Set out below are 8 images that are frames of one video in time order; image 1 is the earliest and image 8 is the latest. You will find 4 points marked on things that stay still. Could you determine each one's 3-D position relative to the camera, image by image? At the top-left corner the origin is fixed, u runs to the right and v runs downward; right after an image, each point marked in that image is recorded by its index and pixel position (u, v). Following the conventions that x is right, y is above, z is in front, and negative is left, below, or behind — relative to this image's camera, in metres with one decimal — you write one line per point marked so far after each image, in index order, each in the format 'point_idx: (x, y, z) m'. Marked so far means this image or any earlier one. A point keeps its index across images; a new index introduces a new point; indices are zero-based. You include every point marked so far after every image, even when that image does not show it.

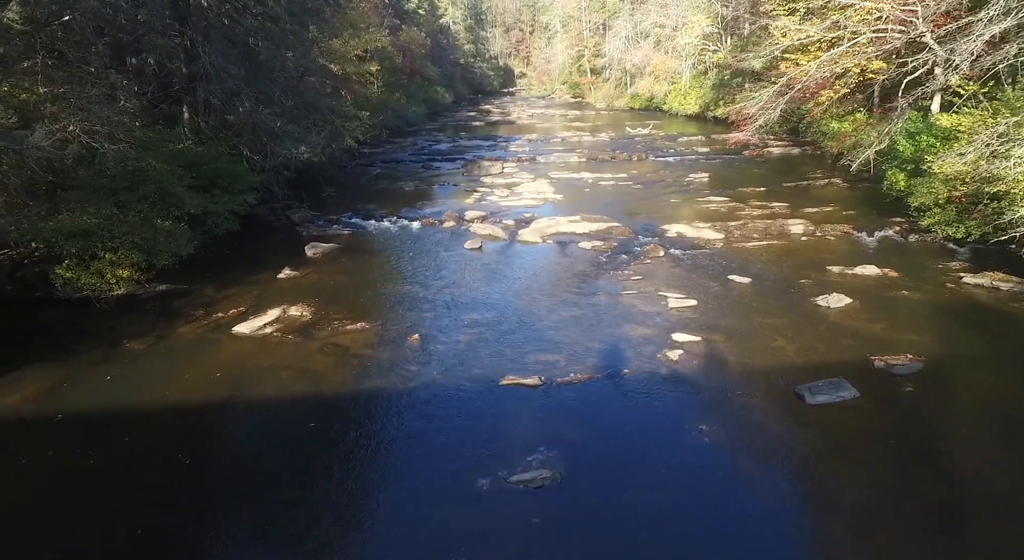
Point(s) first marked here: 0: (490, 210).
0: (-0.7, +2.0, +19.4) m
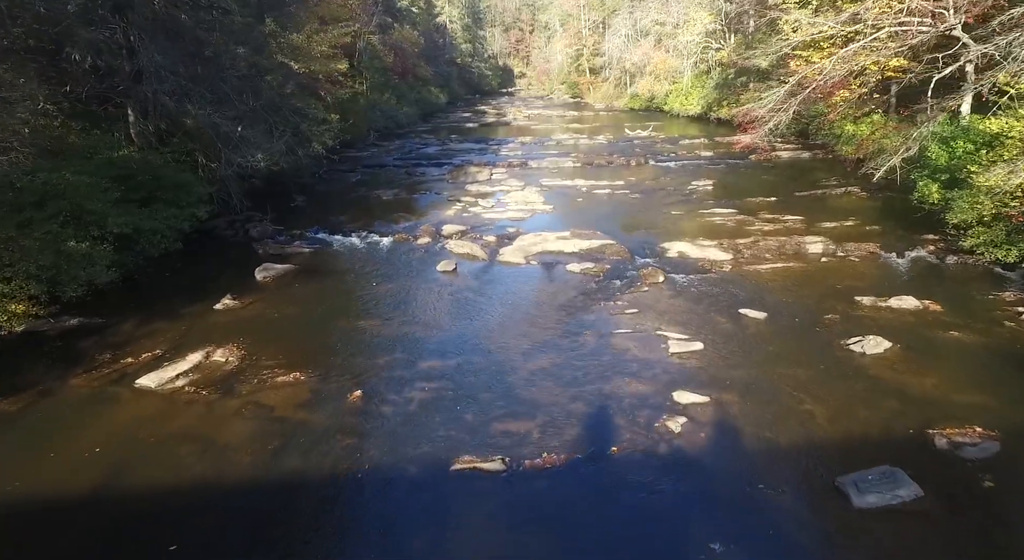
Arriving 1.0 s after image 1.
0: (-1.1, +1.5, +17.5) m
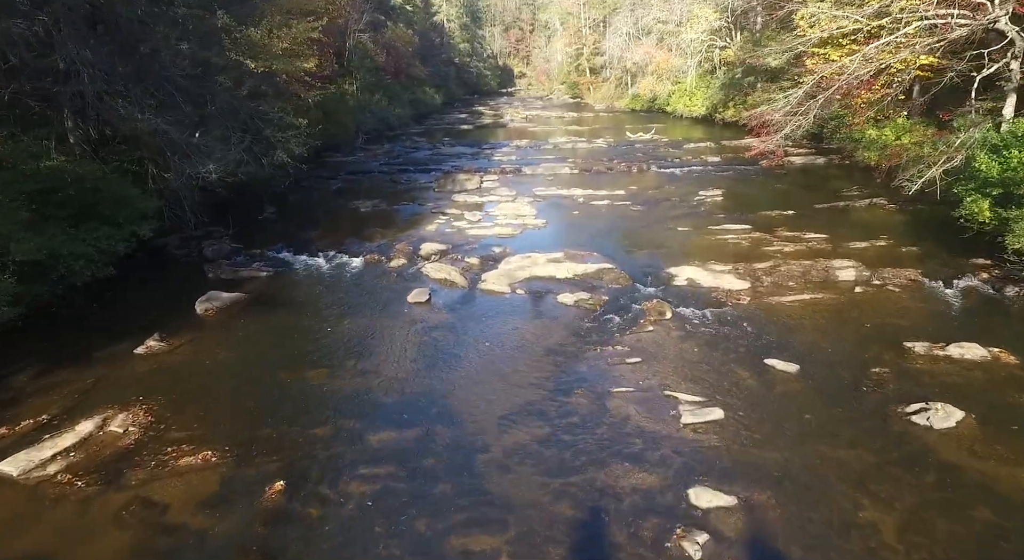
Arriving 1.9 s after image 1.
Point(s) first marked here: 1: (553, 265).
0: (-1.4, +0.9, +15.6) m
1: (+0.8, +0.3, +13.3) m
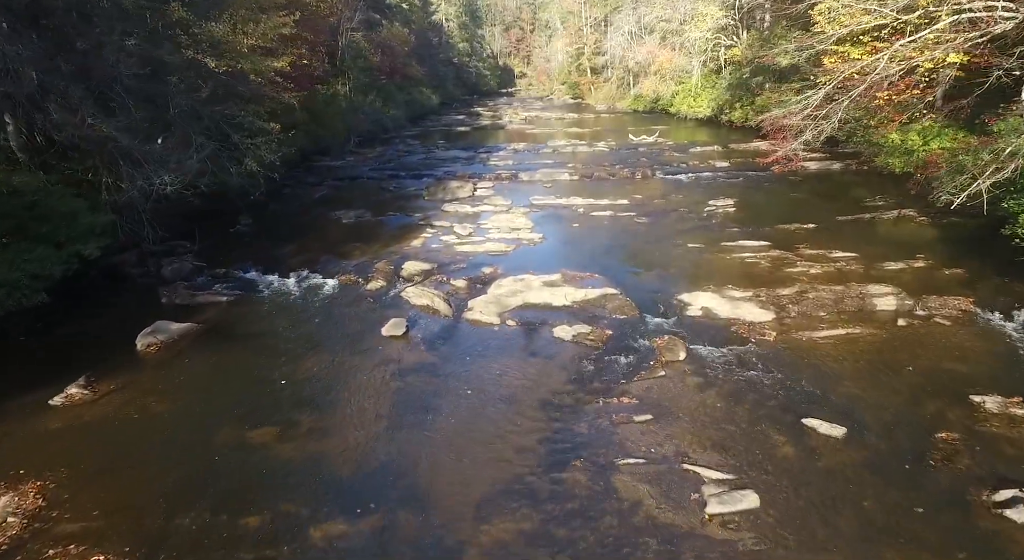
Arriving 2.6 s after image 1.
0: (-1.6, +0.4, +14.0) m
1: (+0.7, -0.2, +11.7) m
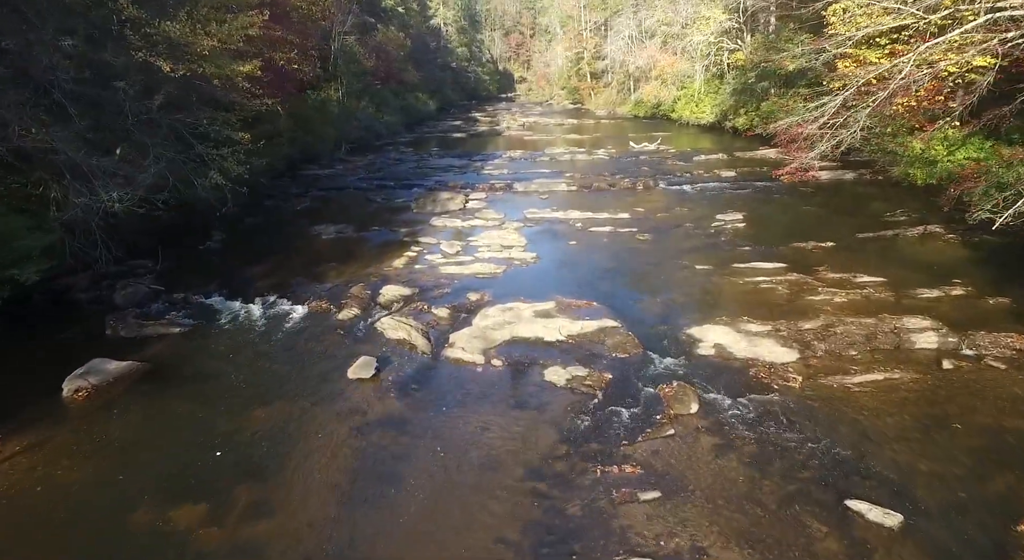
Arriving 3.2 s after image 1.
0: (-1.8, -0.1, +12.7) m
1: (+0.5, -0.7, +10.4) m
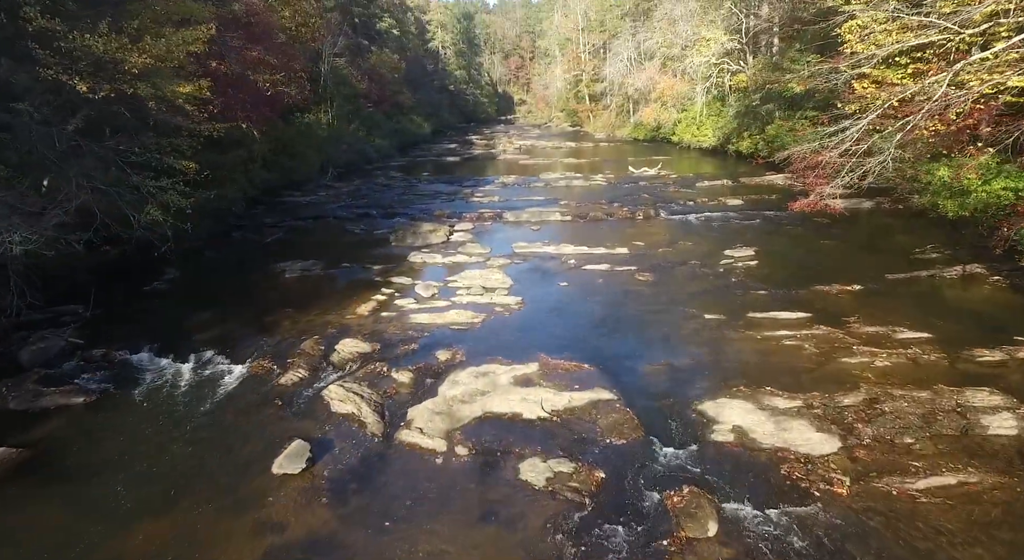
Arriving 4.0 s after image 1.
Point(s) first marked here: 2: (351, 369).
0: (-2.1, -1.0, +10.9) m
1: (+0.1, -1.5, +8.5) m
2: (-2.5, -1.4, +9.8) m
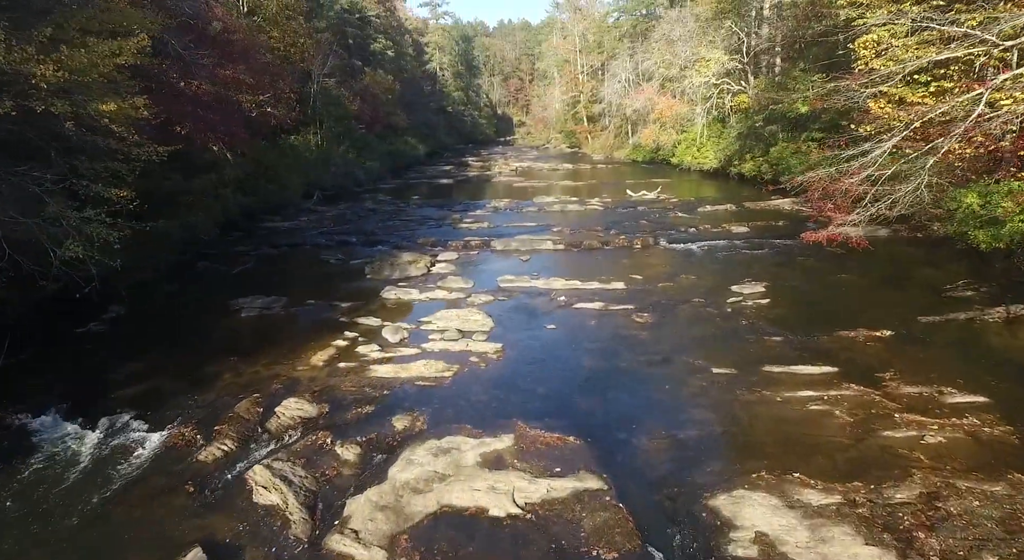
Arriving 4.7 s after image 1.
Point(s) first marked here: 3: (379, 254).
0: (-2.5, -1.7, +9.2) m
1: (-0.3, -2.1, +6.8) m
2: (-2.8, -2.0, +8.1) m
3: (-4.1, +0.8, +19.8) m
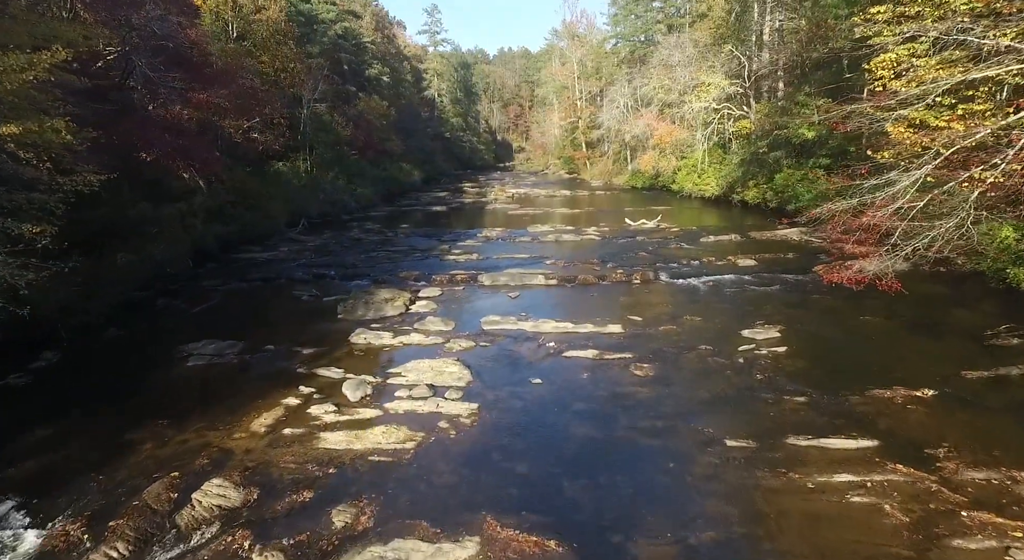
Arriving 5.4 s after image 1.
0: (-2.8, -2.3, +7.6) m
1: (-0.6, -2.7, +5.2) m
2: (-3.2, -2.6, +6.5) m
3: (-4.4, -0.3, +18.2) m
